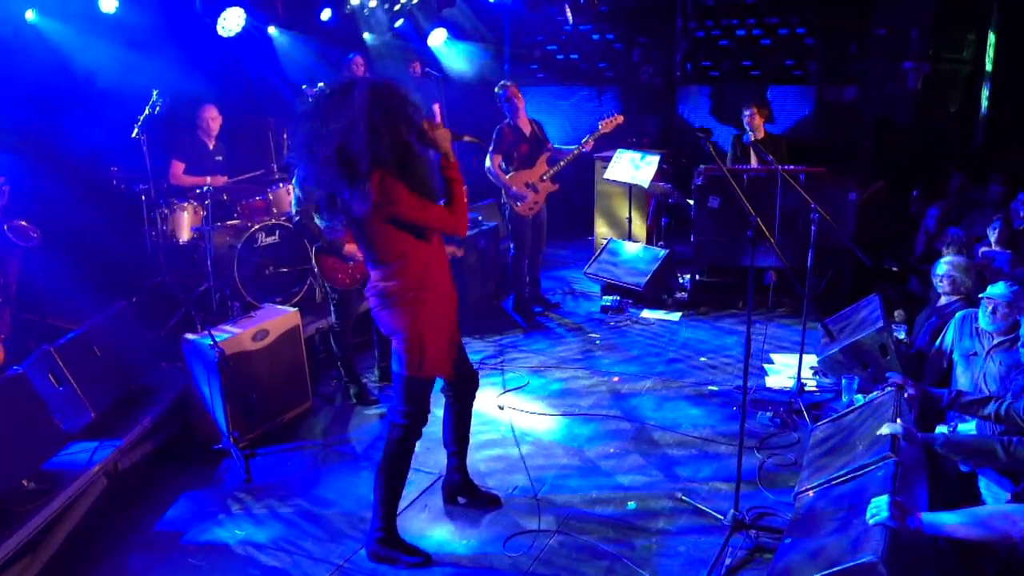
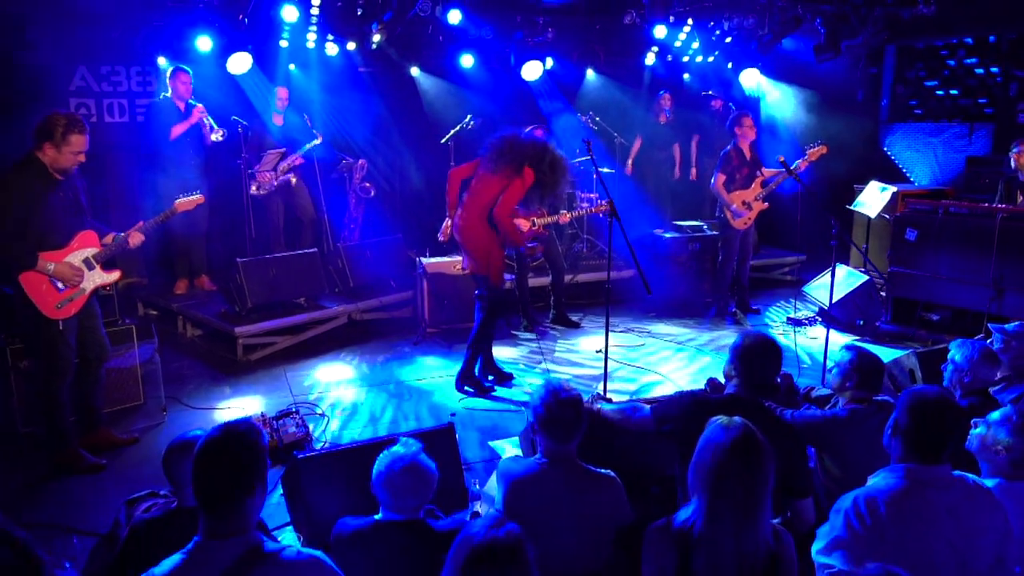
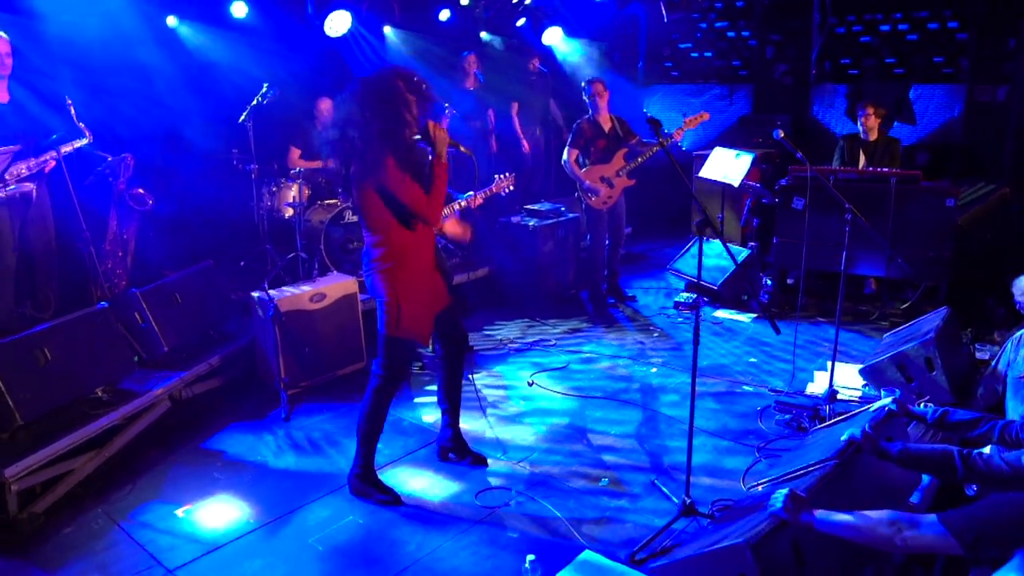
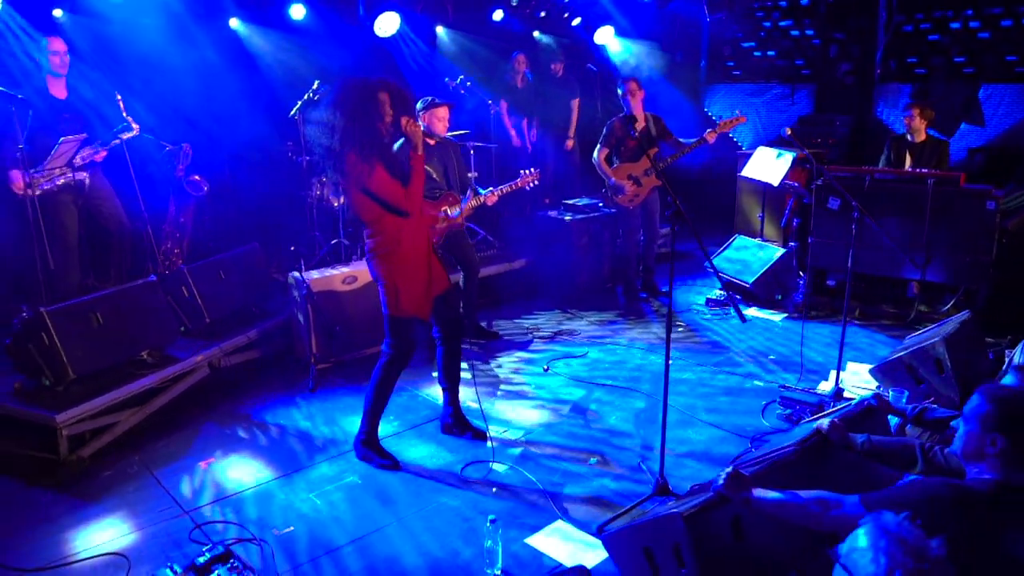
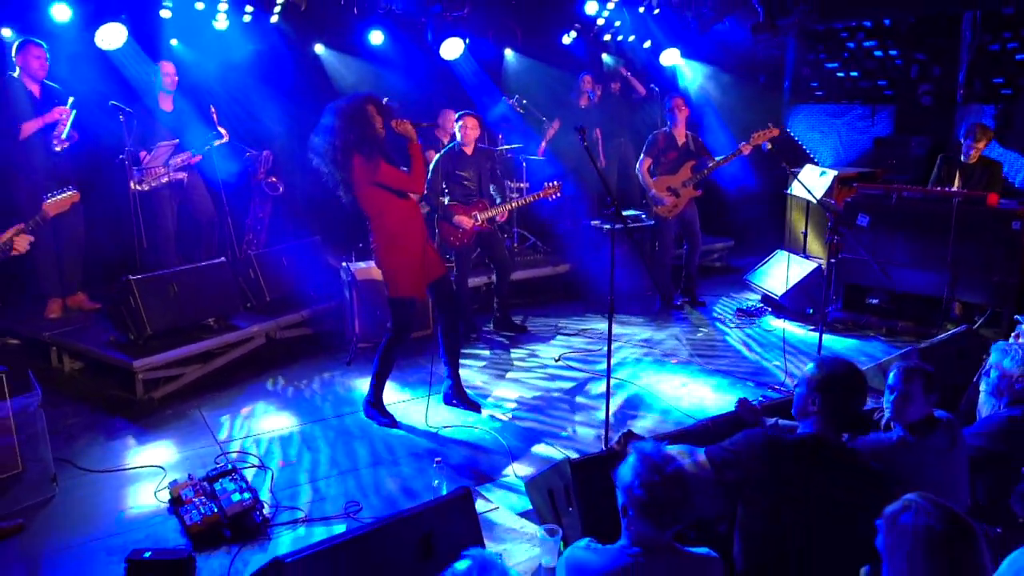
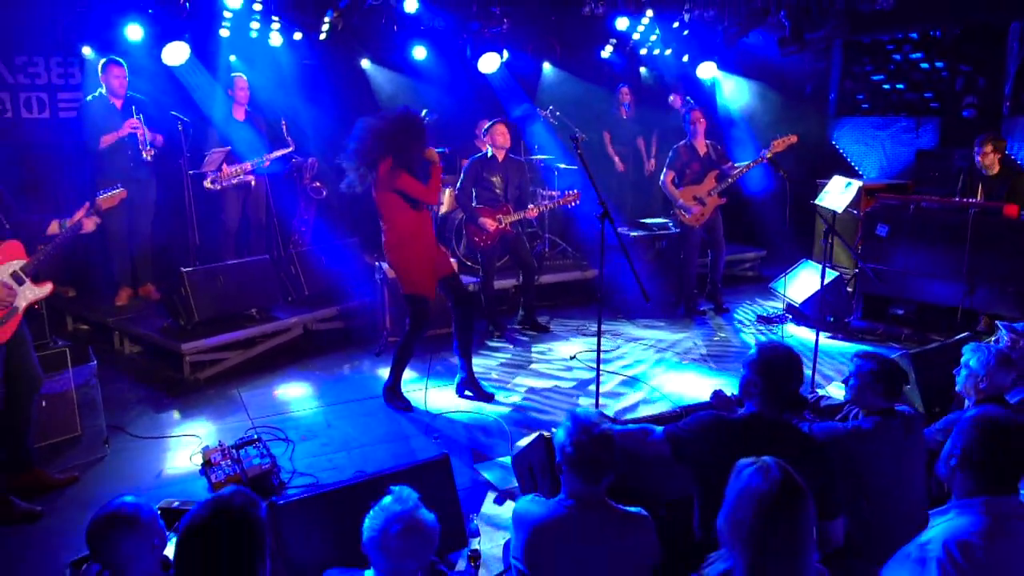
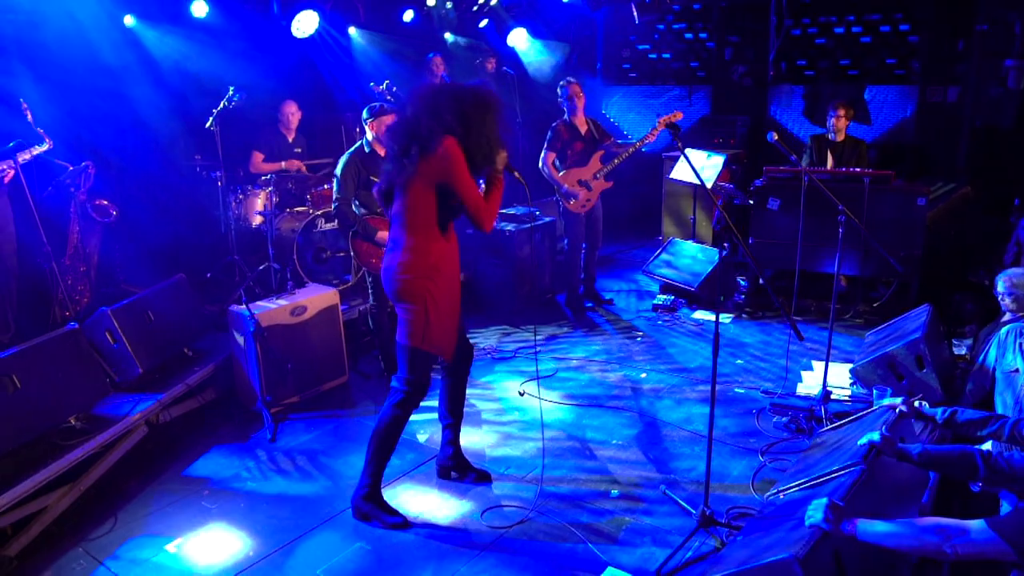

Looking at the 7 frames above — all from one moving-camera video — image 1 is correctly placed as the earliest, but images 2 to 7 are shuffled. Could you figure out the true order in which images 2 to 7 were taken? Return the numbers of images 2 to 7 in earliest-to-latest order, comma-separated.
7, 3, 4, 5, 6, 2
